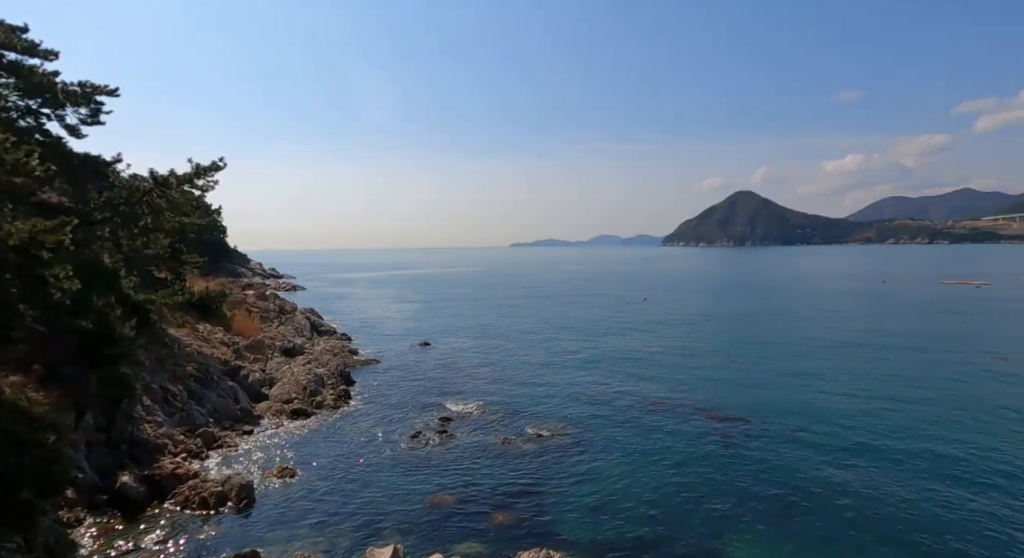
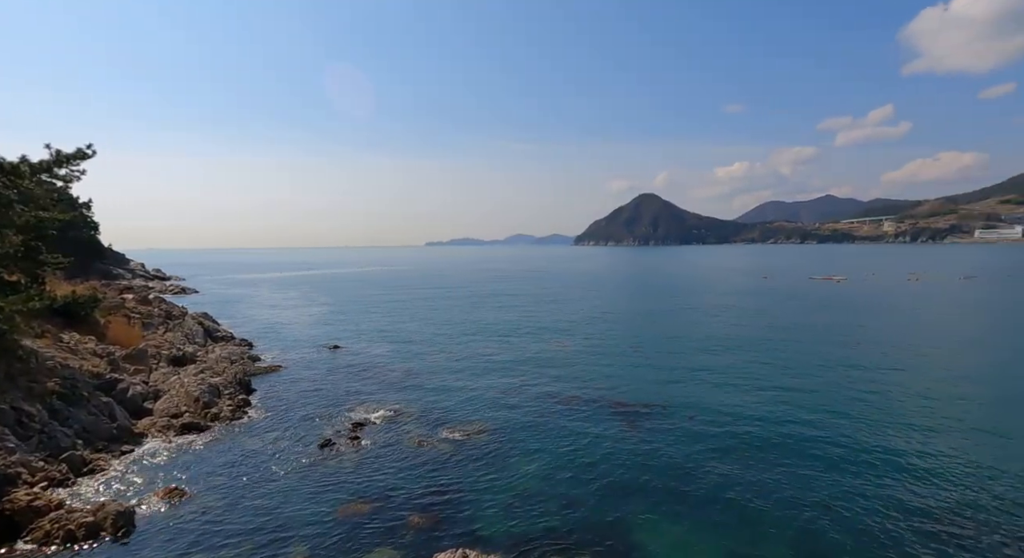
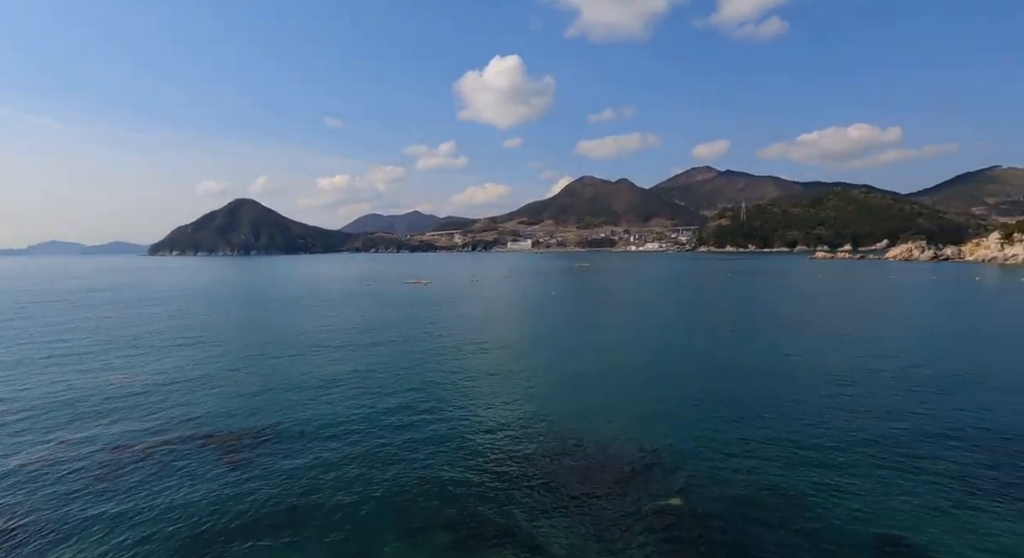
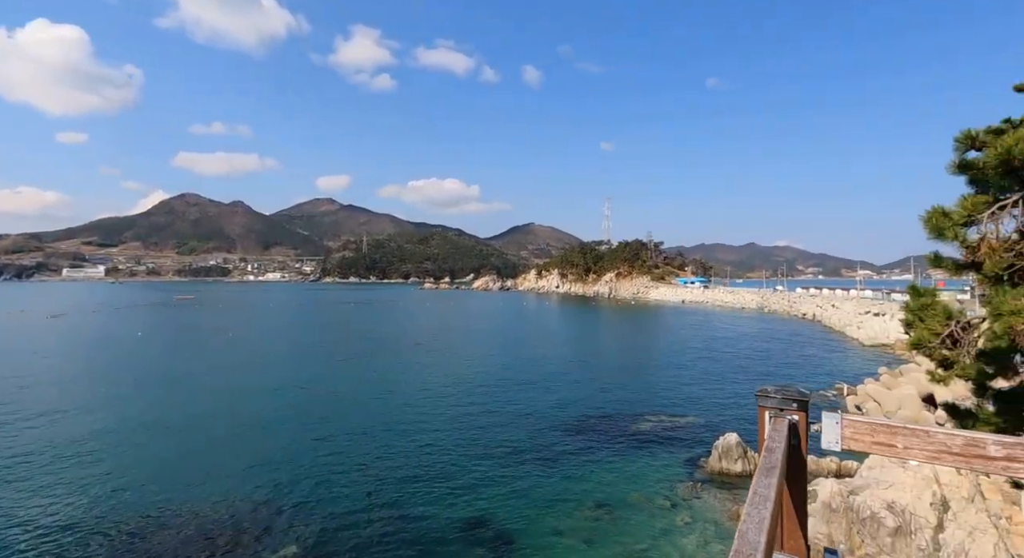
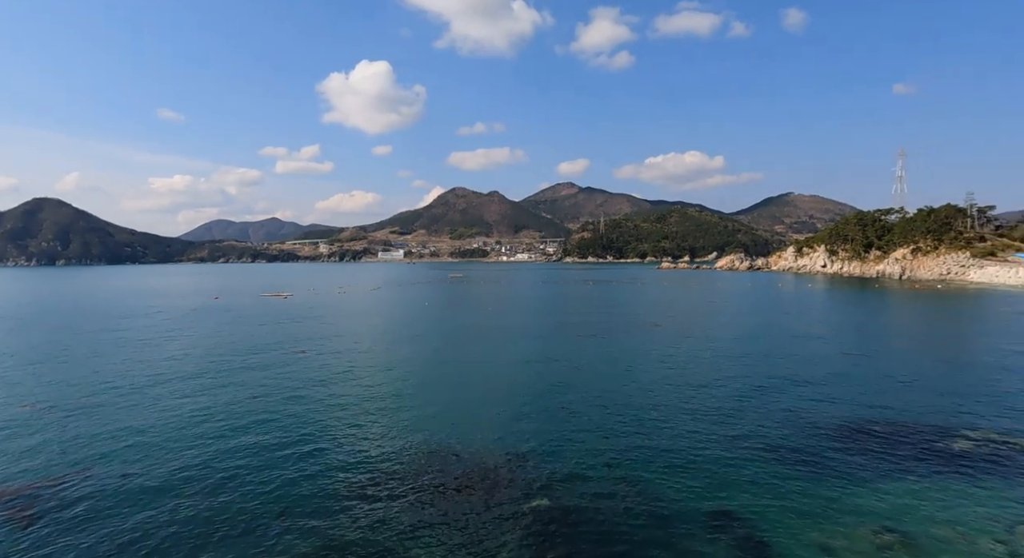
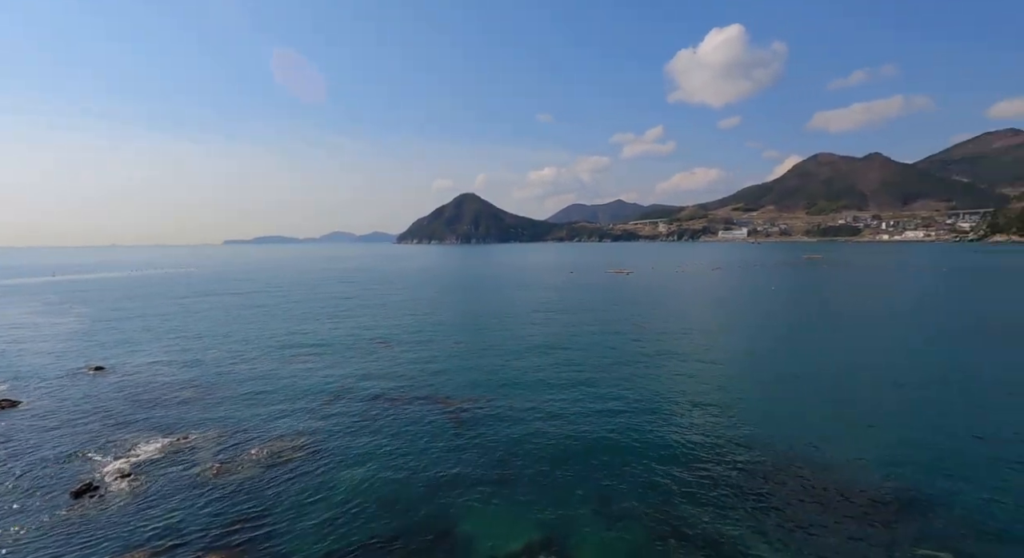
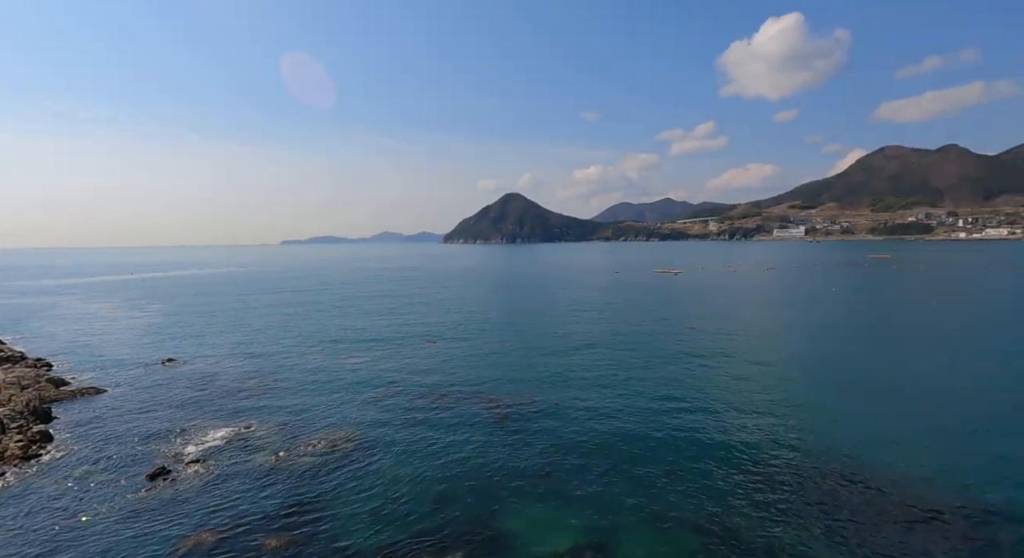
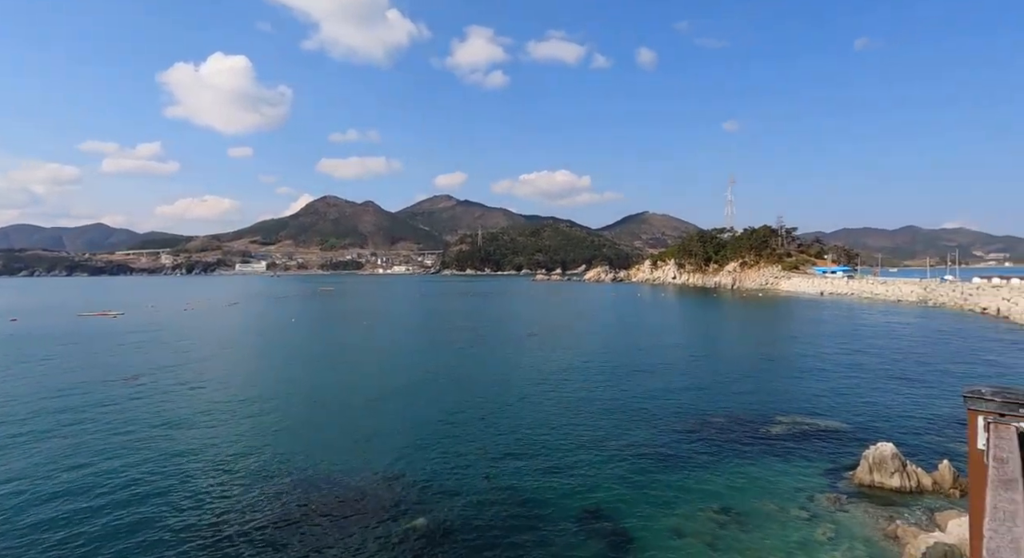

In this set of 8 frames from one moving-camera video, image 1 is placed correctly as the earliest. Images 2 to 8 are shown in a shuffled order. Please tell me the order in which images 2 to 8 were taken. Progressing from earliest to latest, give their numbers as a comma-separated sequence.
2, 7, 6, 3, 5, 8, 4
